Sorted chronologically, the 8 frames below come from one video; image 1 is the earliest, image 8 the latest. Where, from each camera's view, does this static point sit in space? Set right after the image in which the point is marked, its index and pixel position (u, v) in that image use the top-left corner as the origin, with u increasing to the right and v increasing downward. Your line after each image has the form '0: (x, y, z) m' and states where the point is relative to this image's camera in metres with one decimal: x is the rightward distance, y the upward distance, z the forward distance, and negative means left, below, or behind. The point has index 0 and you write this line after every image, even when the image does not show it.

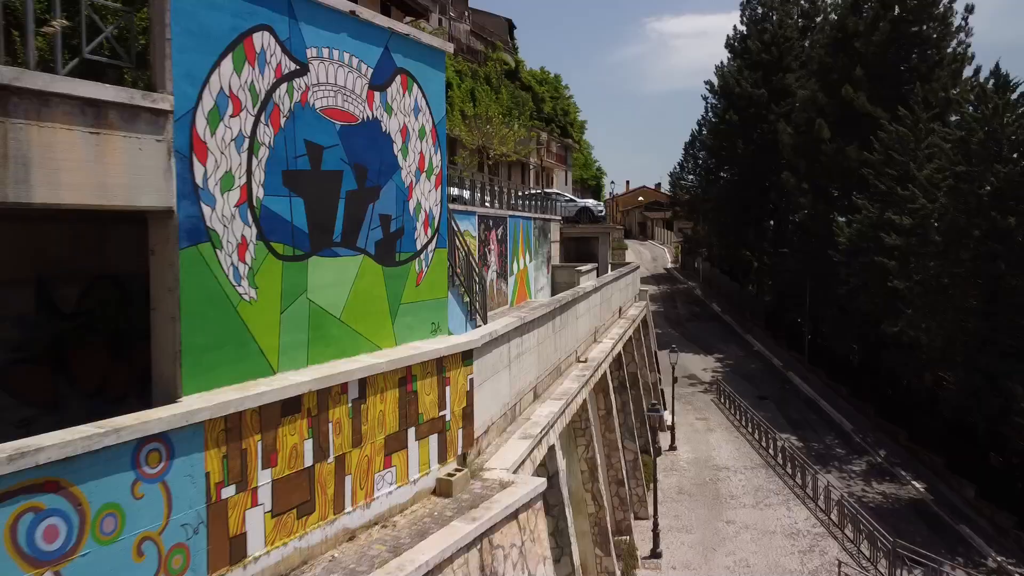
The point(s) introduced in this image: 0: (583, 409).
0: (+1.2, -2.1, +14.0) m
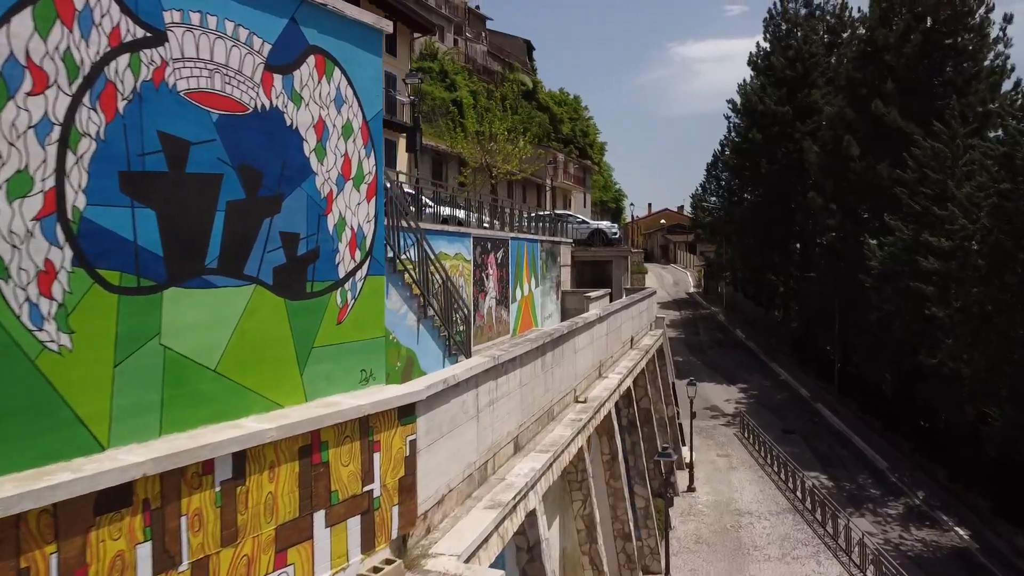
0: (+1.0, -2.6, +12.2) m
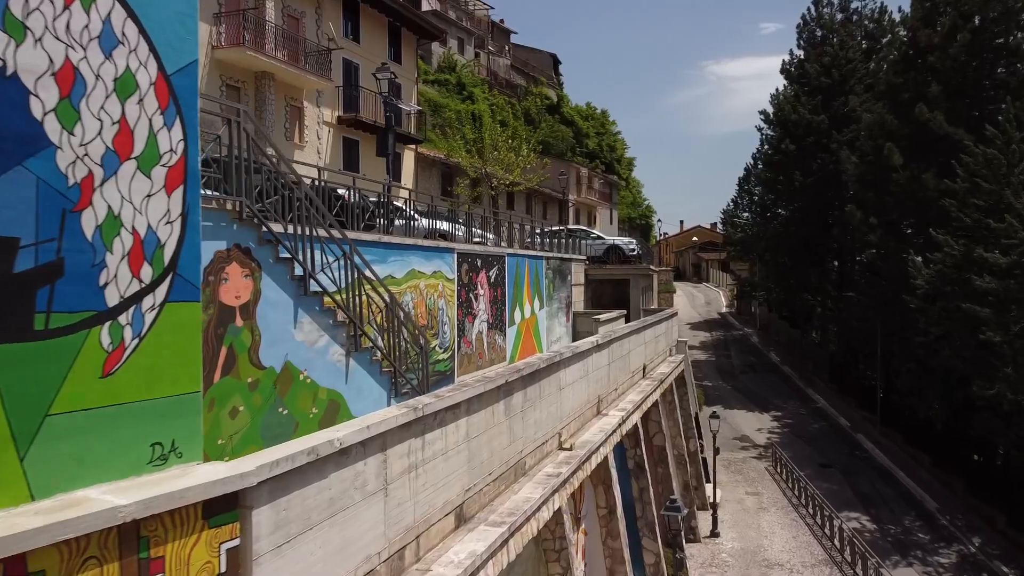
0: (+0.5, -2.9, +9.9) m
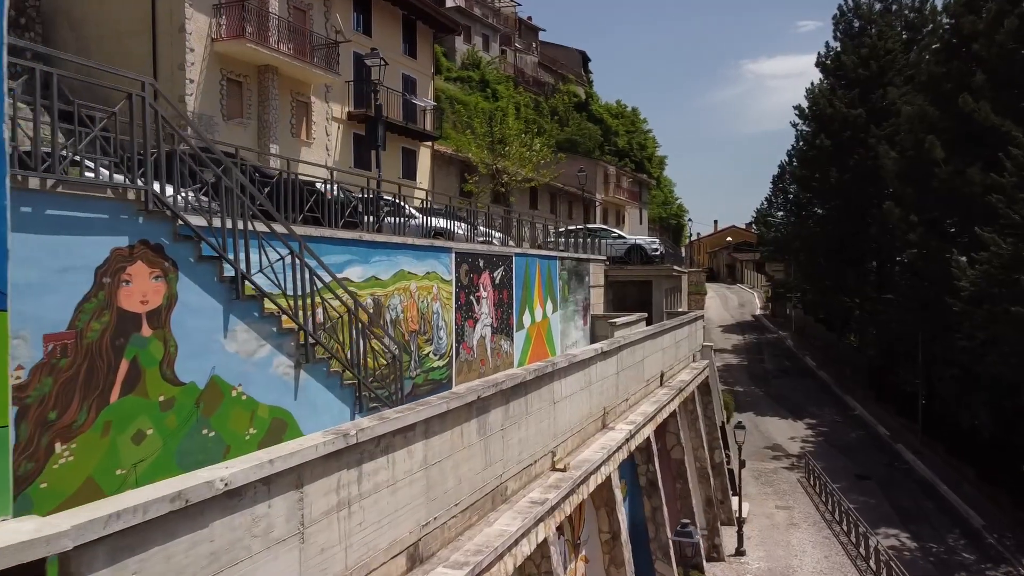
0: (+0.3, -2.9, +8.8) m
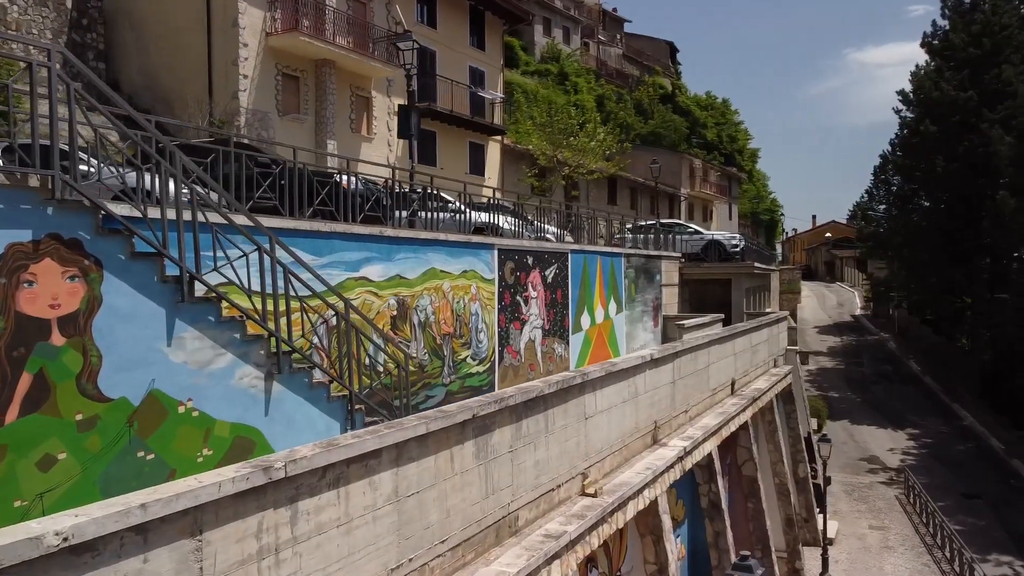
0: (+0.4, -2.9, +7.6) m
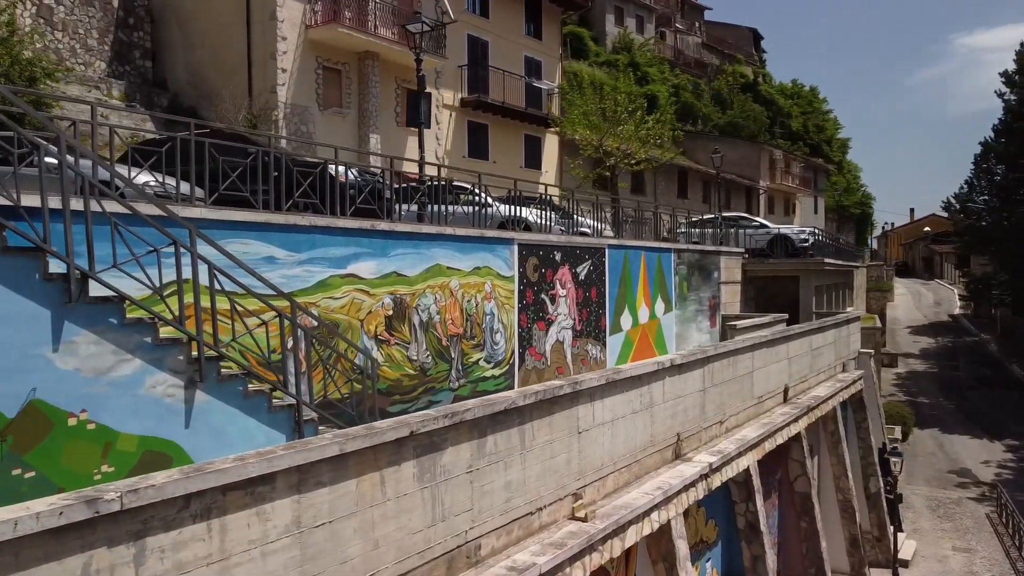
0: (+0.1, -2.9, +6.7) m
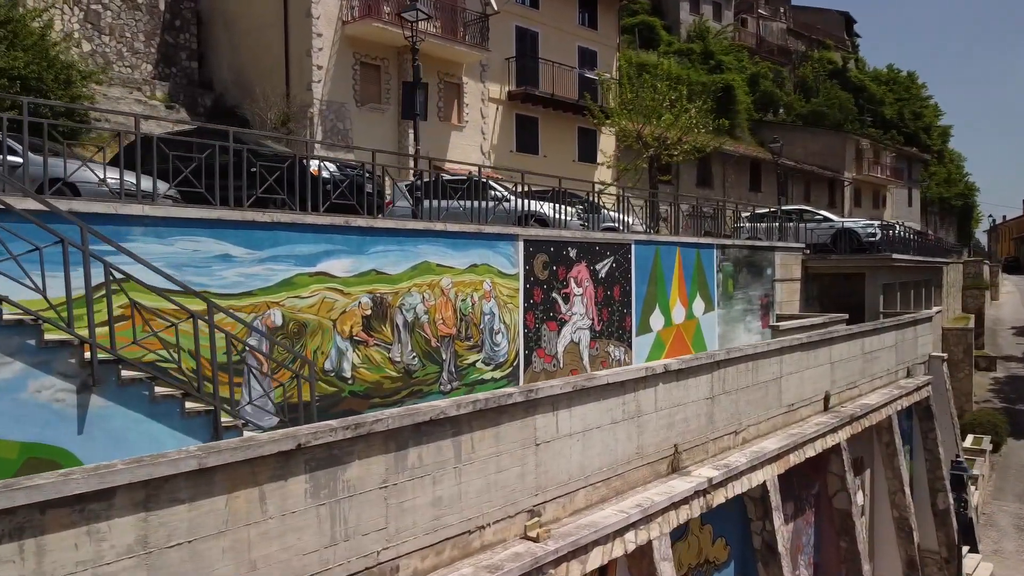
0: (-0.5, -2.9, +6.2) m
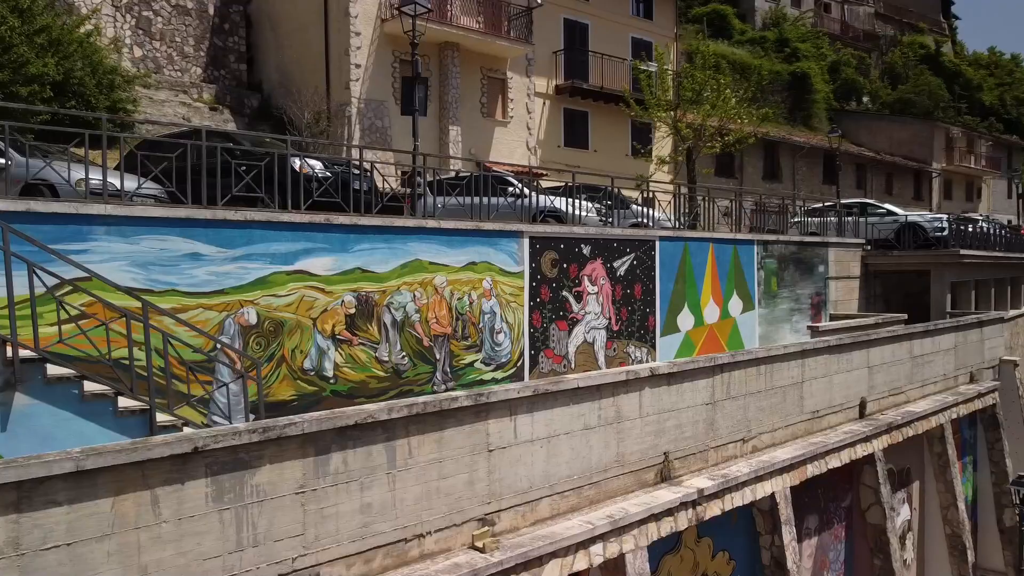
0: (-1.1, -2.9, +6.0) m
